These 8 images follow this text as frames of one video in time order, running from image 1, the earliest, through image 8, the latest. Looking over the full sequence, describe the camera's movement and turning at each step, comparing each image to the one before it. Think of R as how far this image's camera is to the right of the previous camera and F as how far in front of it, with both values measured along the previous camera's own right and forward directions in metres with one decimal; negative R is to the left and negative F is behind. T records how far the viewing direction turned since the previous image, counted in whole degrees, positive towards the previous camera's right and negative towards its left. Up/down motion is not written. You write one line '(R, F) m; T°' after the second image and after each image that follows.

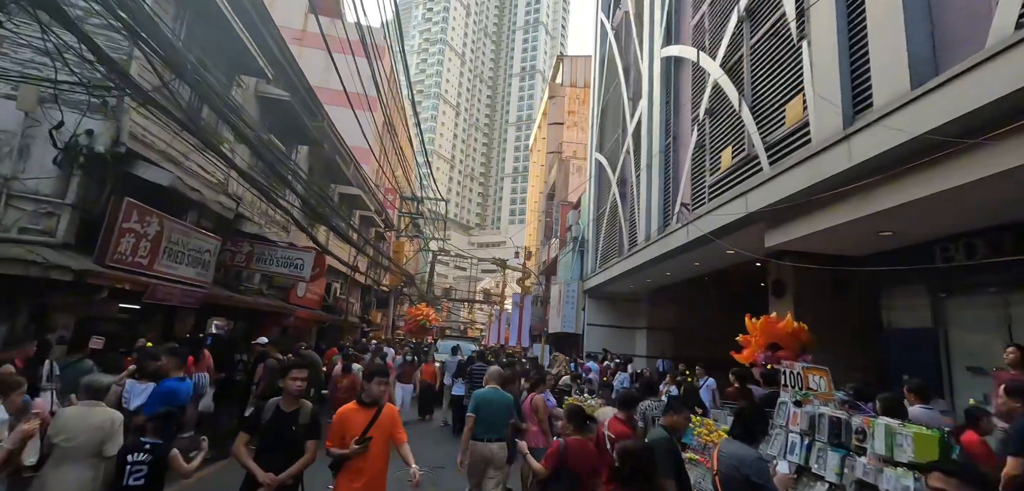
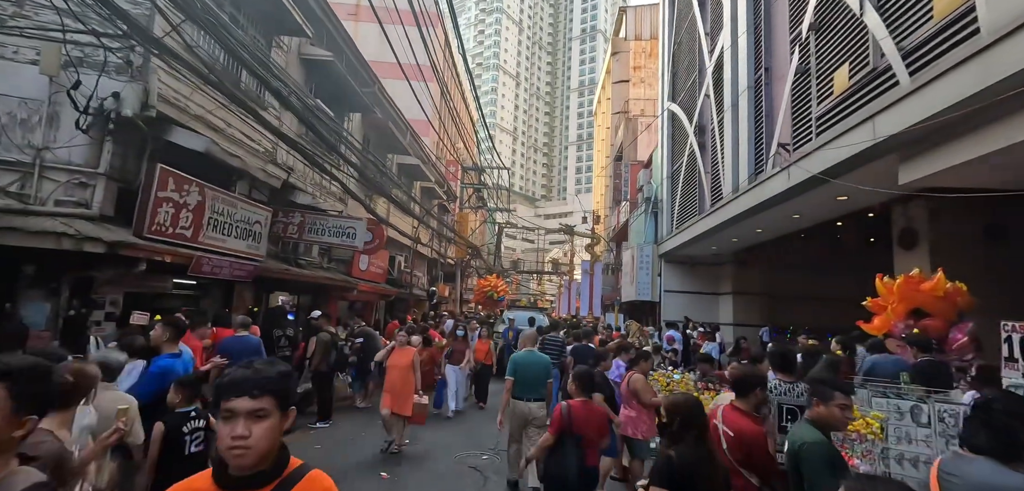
(0.0, +1.0) m; -7°
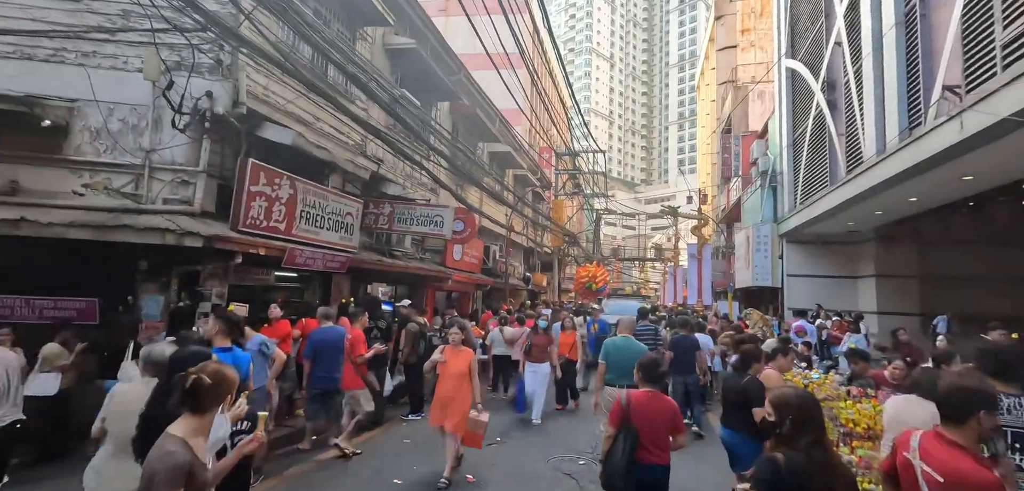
(0.0, +0.7) m; -10°
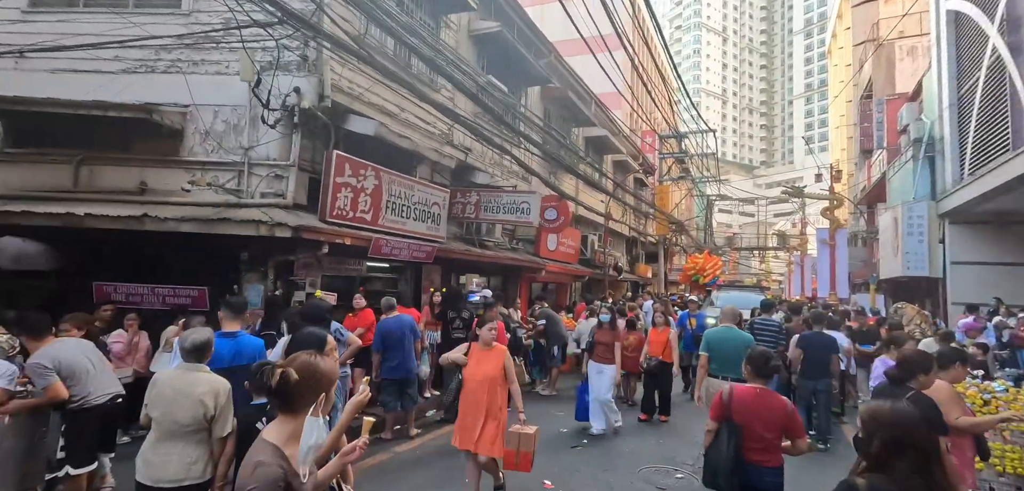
(+0.4, +0.5) m; -12°
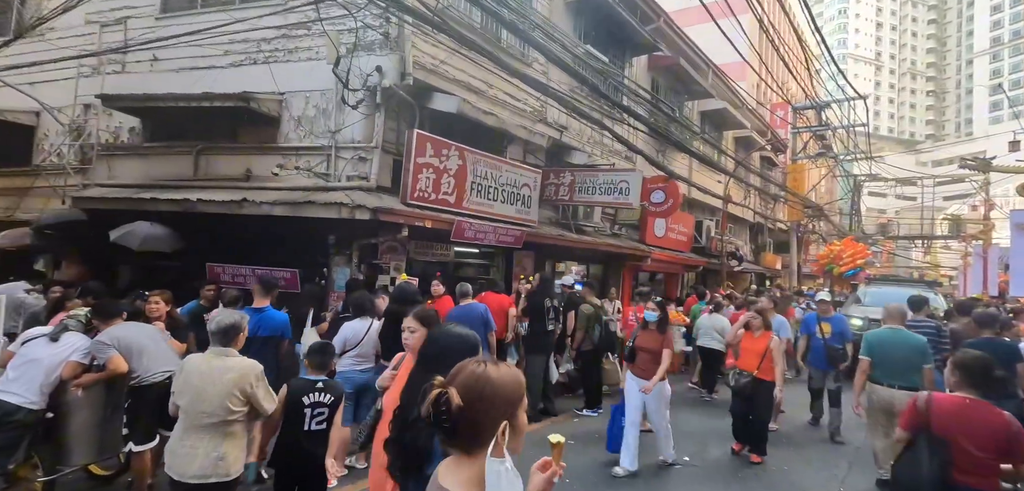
(+0.5, +0.7) m; -13°
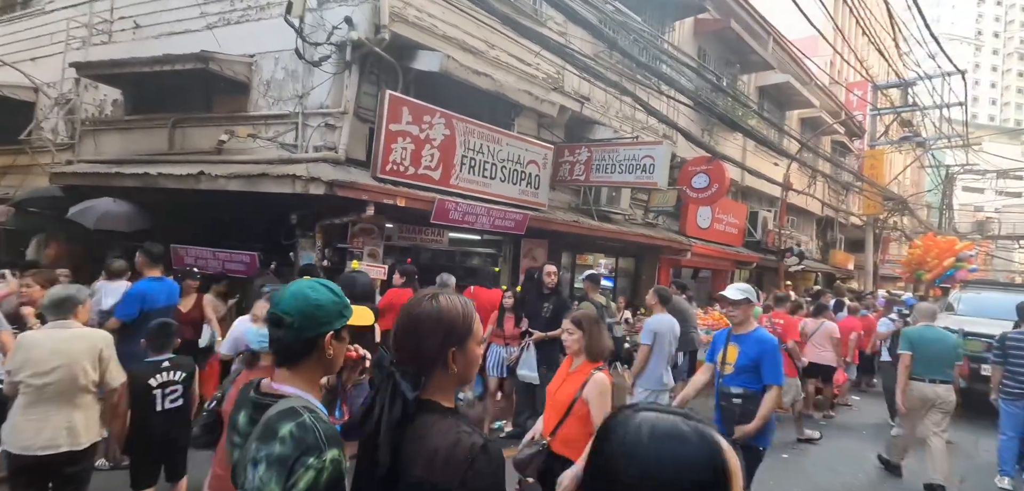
(+0.9, +1.4) m; -6°
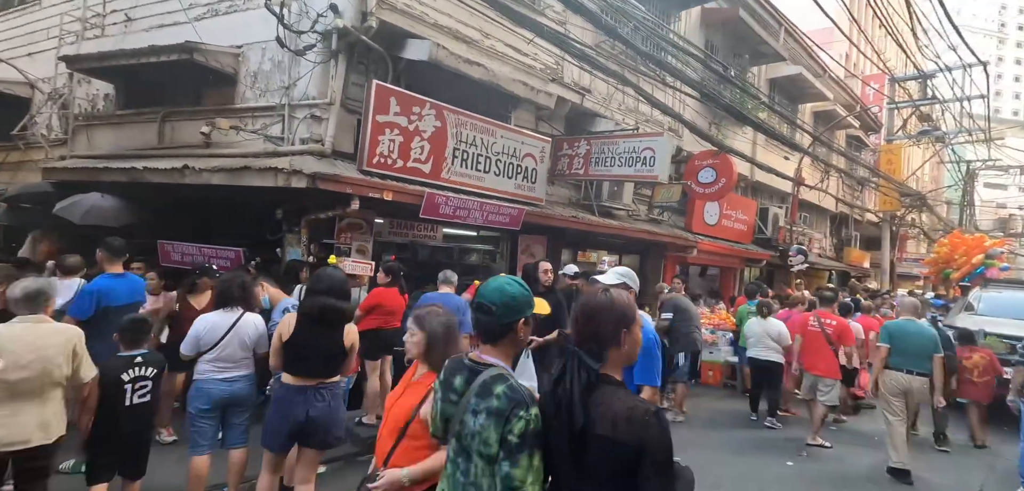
(+0.2, +0.3) m; -1°
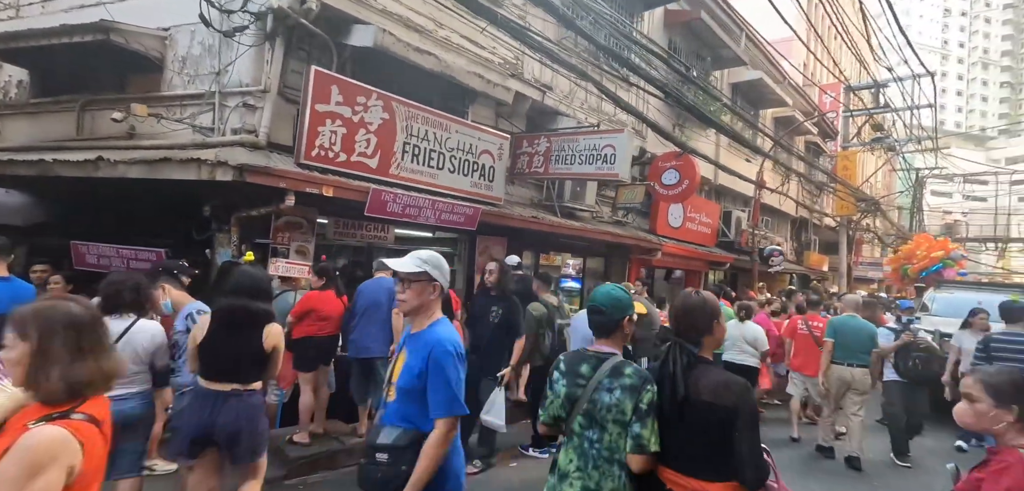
(+0.1, +0.5) m; +3°
